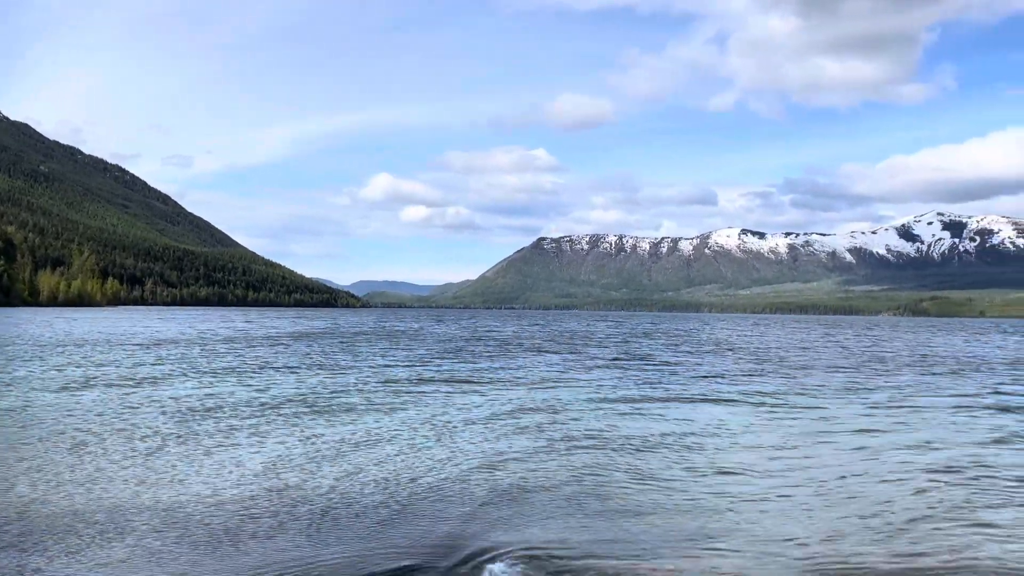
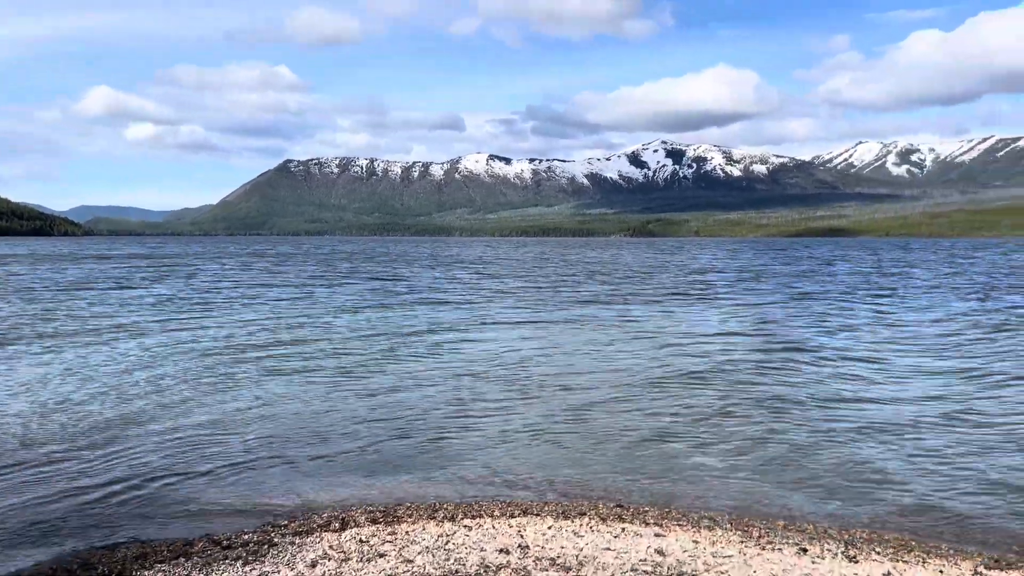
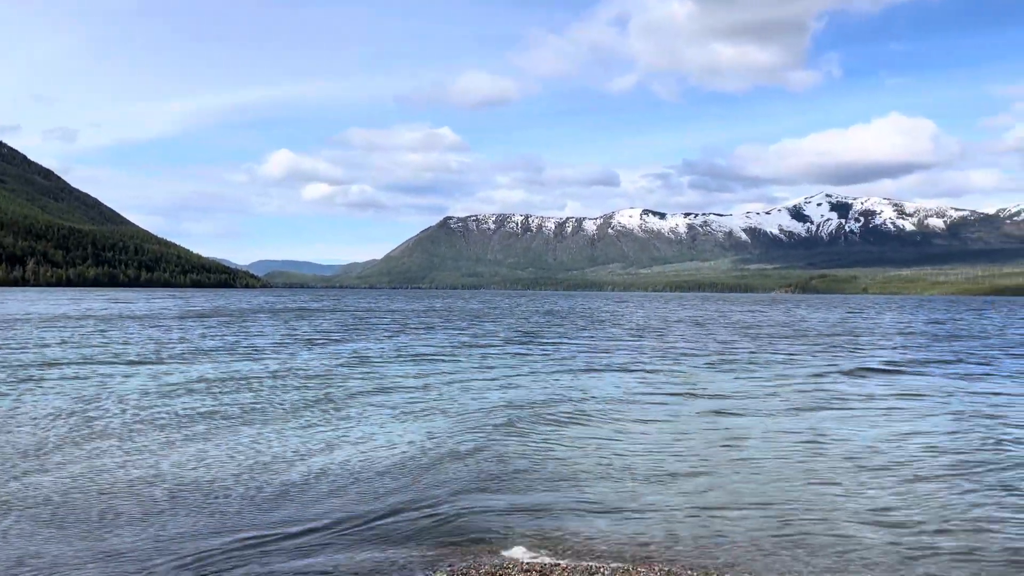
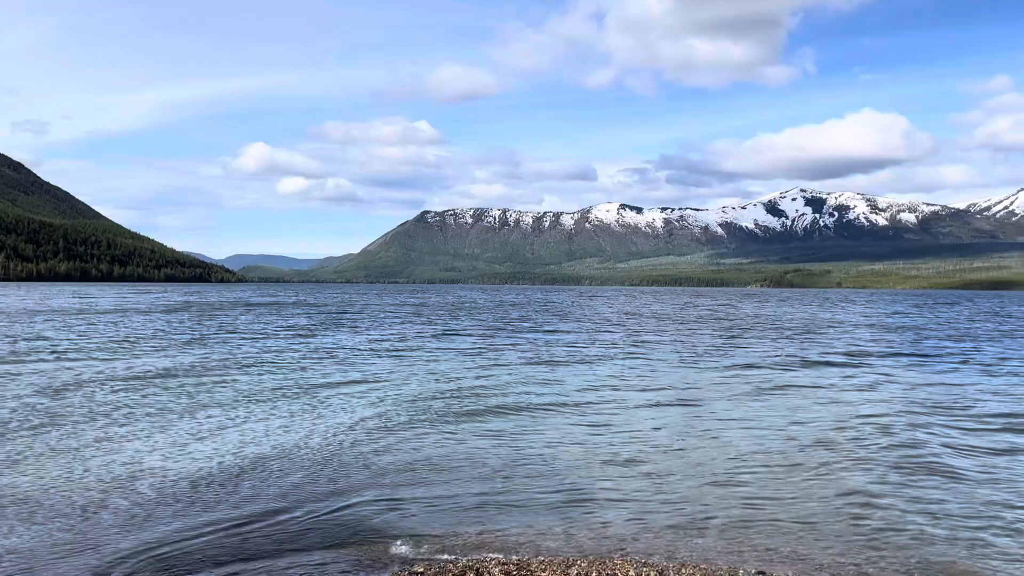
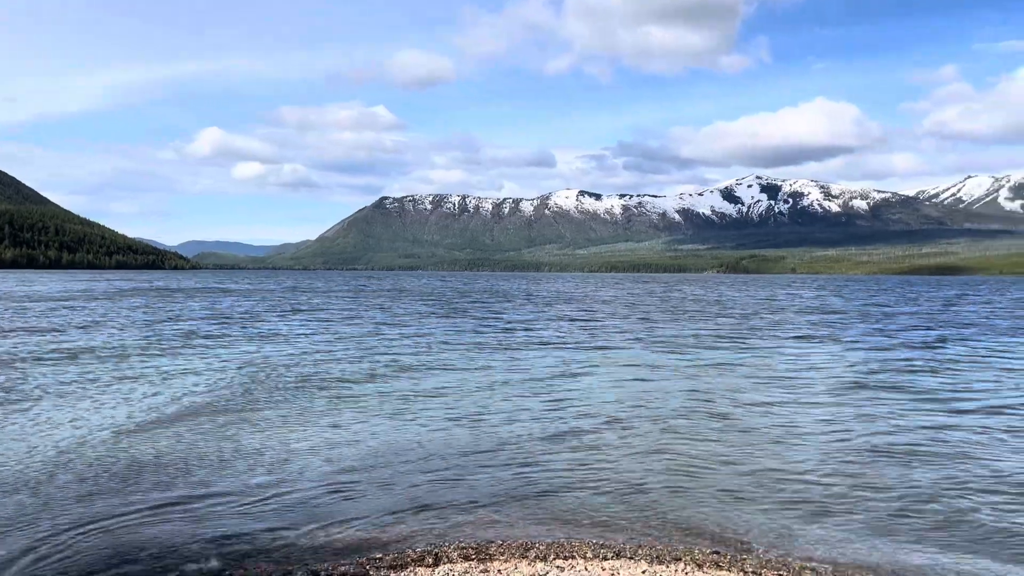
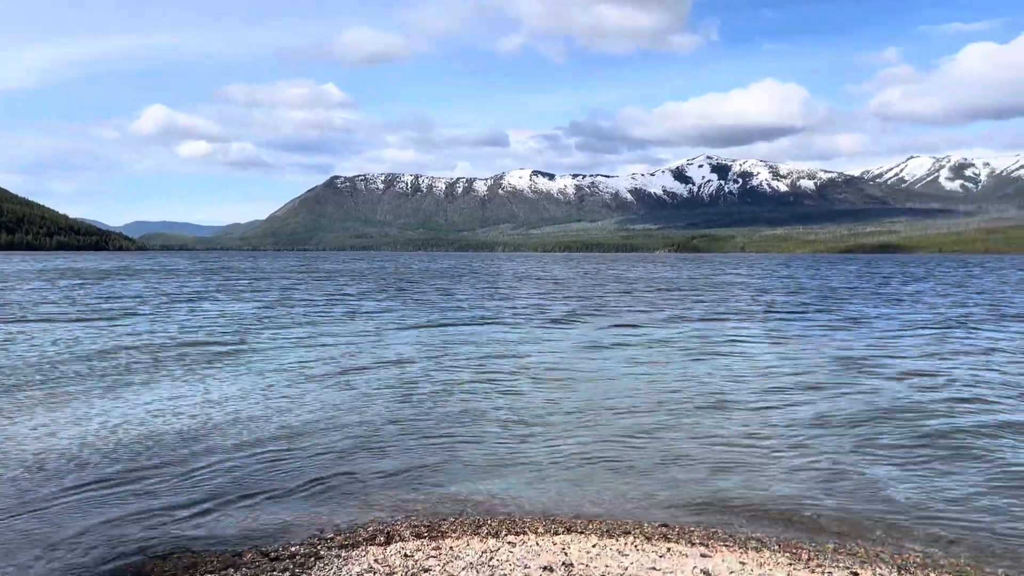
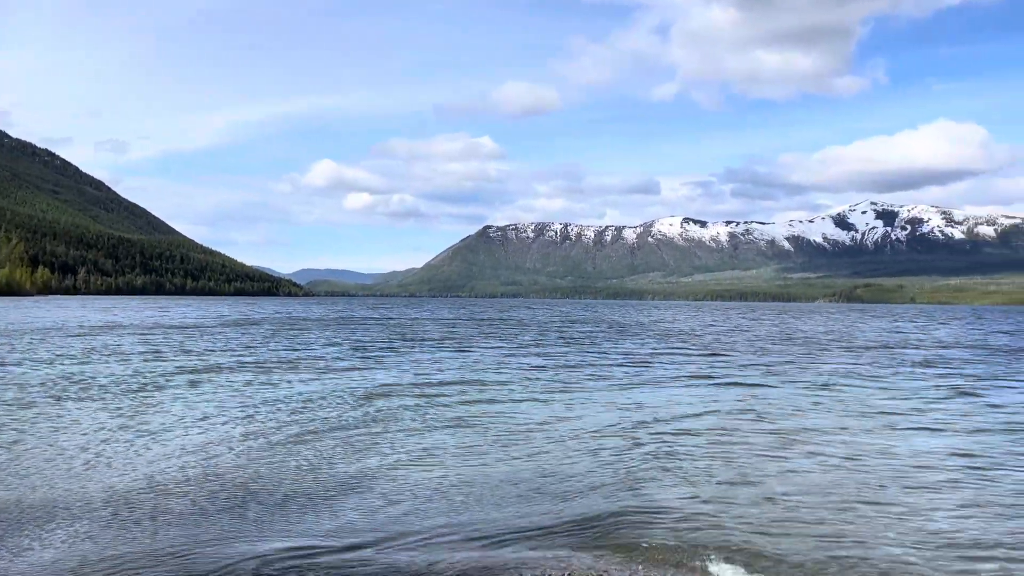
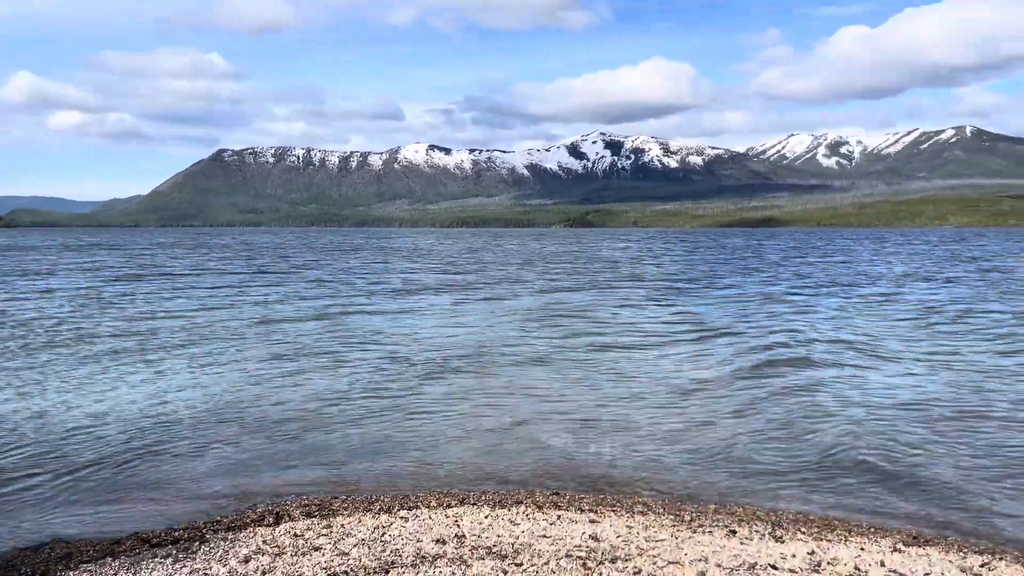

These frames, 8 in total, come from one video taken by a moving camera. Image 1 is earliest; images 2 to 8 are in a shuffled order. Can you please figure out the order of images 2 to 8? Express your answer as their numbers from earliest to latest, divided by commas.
7, 3, 4, 5, 6, 2, 8
